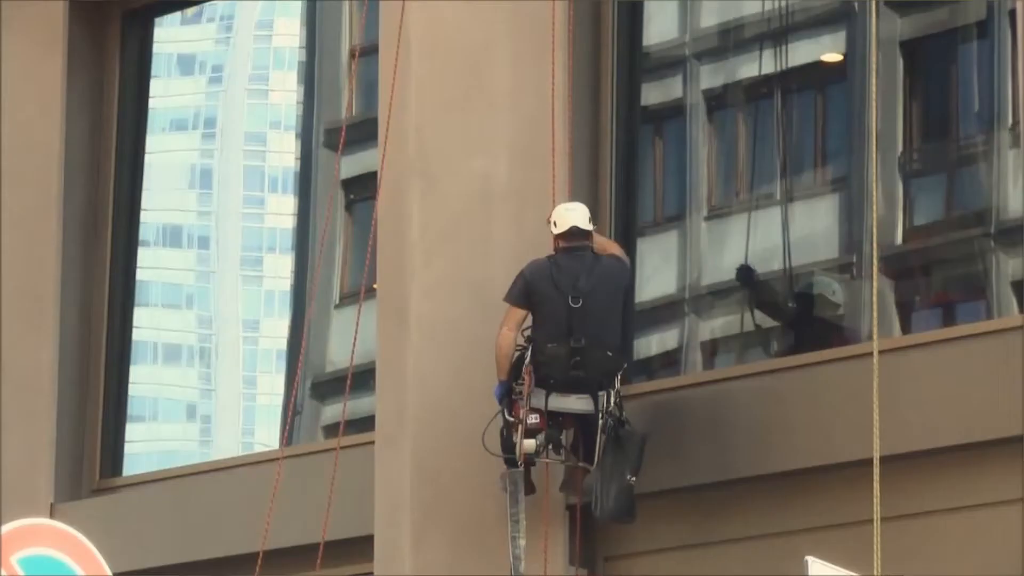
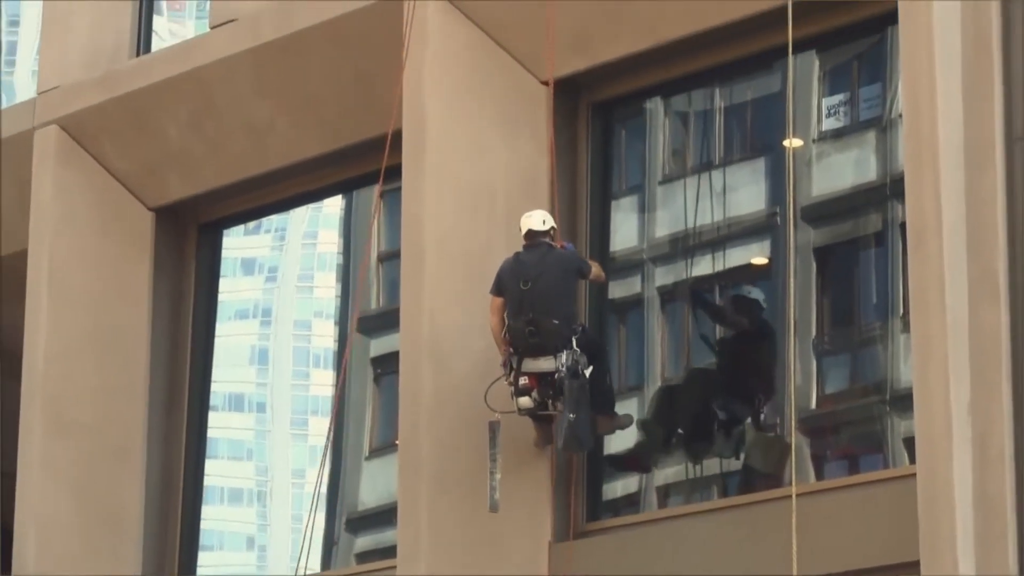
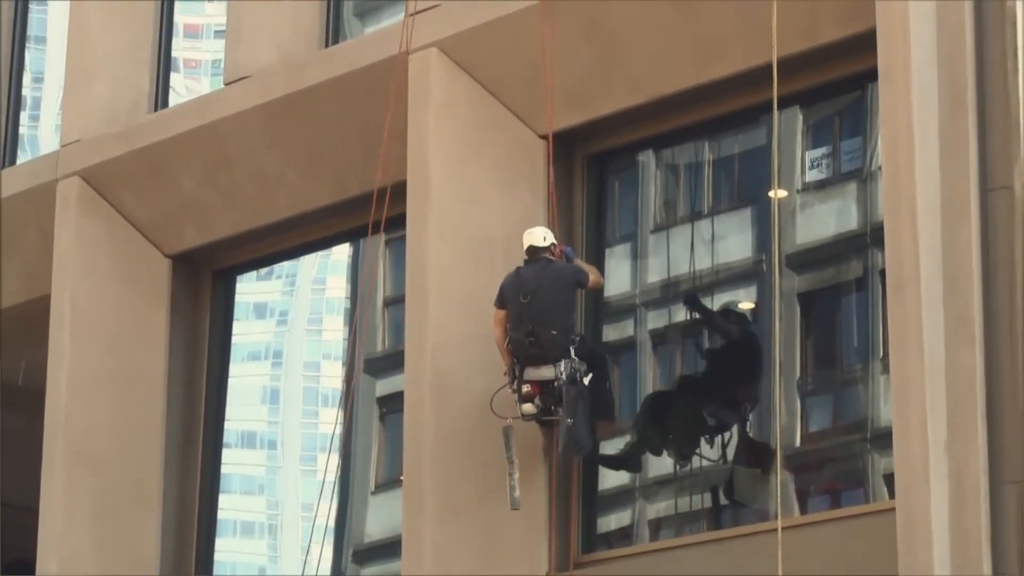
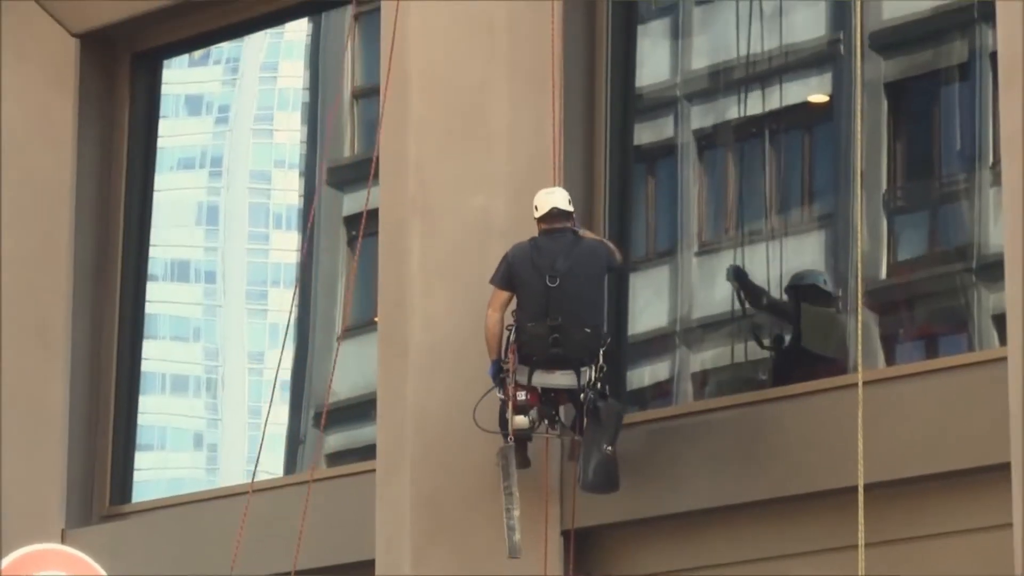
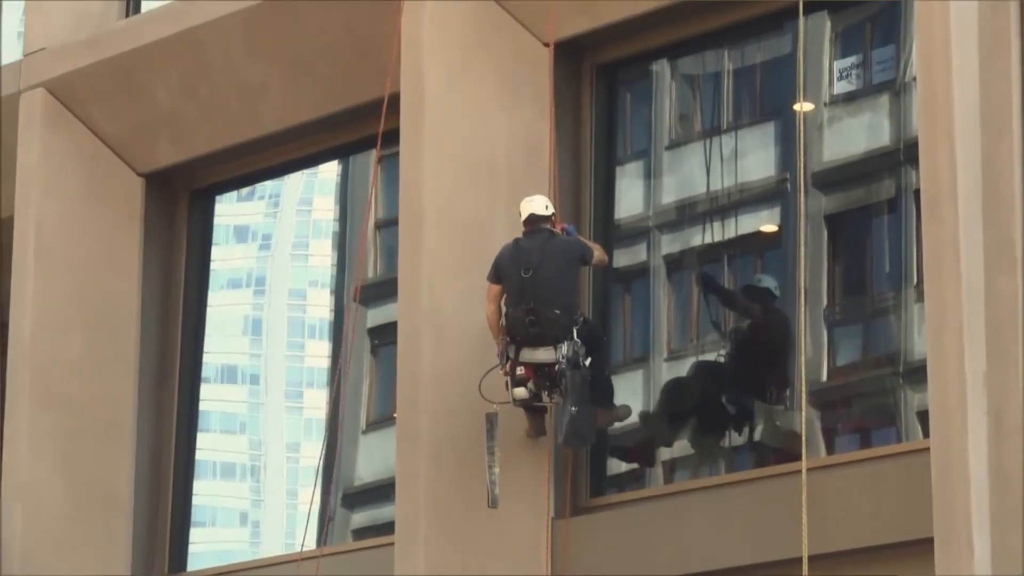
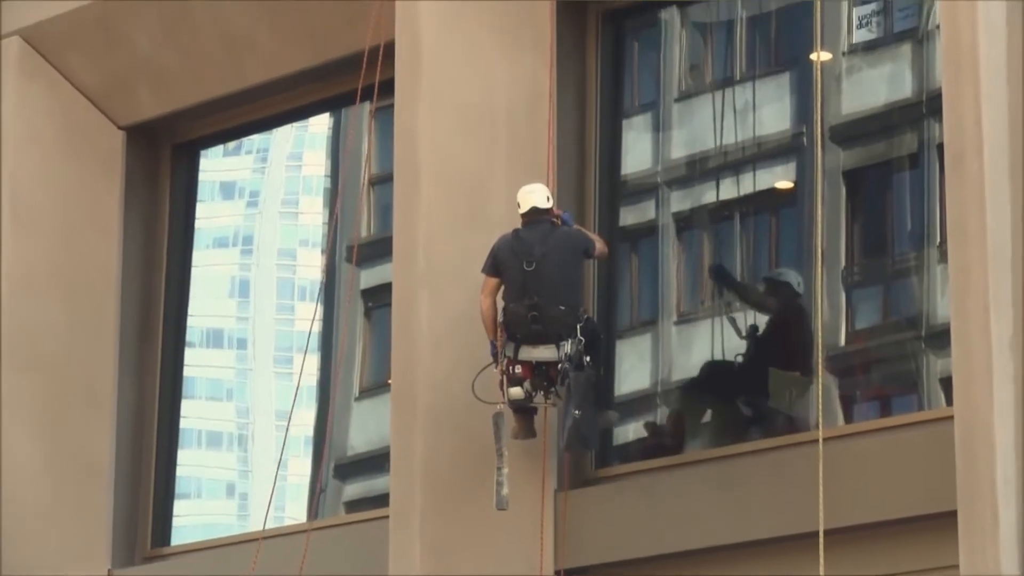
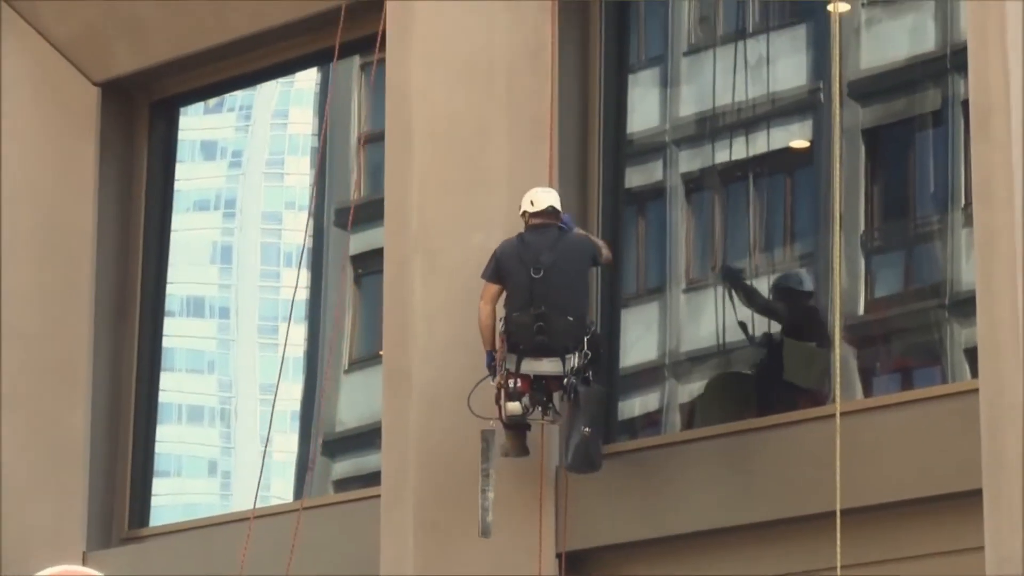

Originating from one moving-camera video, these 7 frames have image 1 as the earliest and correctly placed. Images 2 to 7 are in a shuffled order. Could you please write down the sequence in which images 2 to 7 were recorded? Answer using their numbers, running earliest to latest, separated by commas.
4, 7, 6, 5, 2, 3
